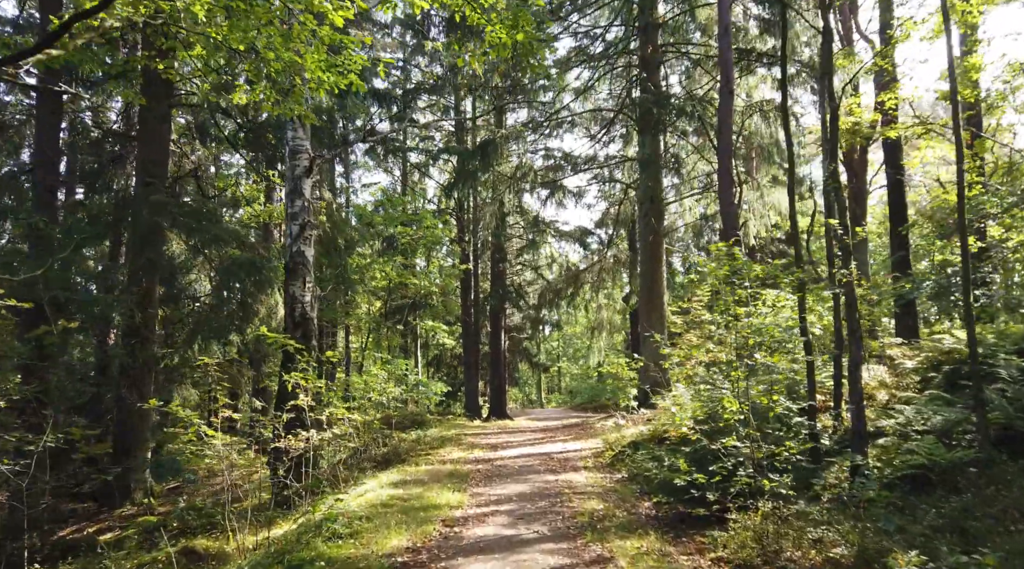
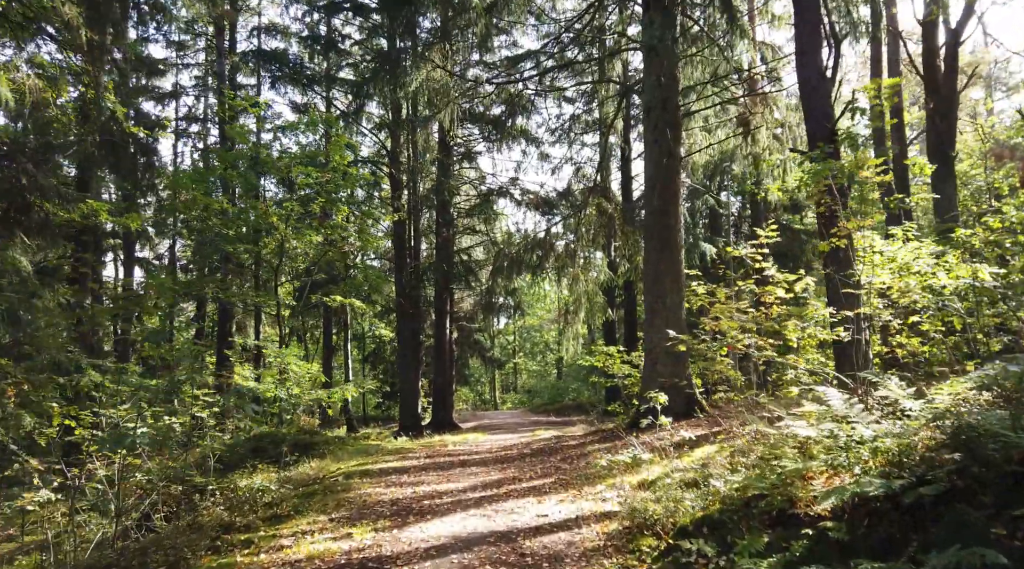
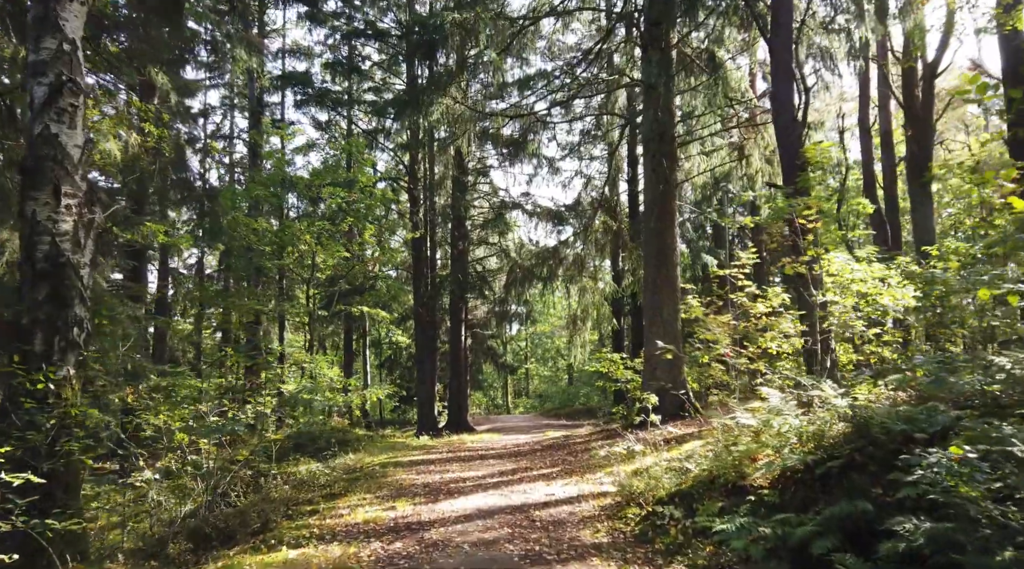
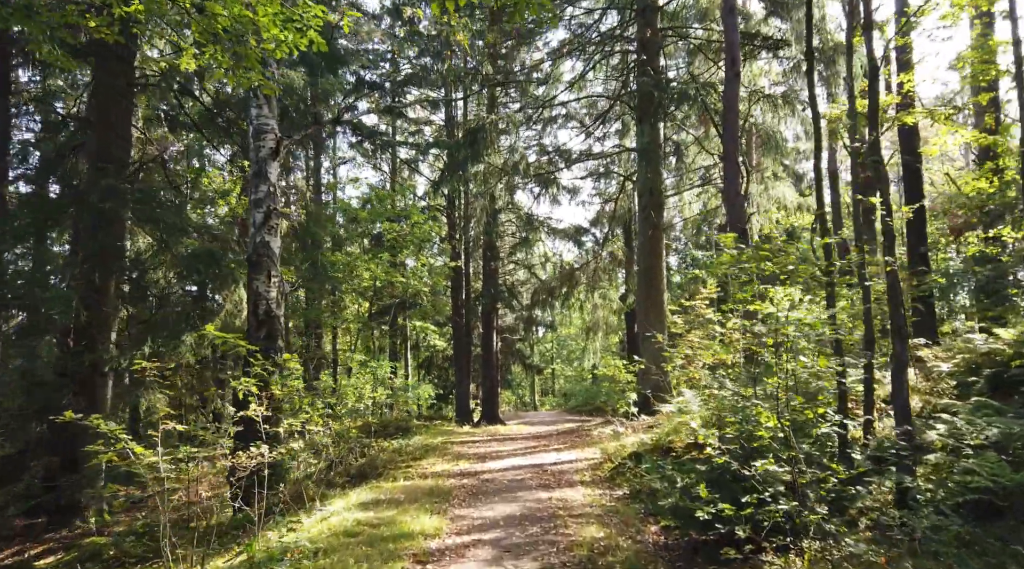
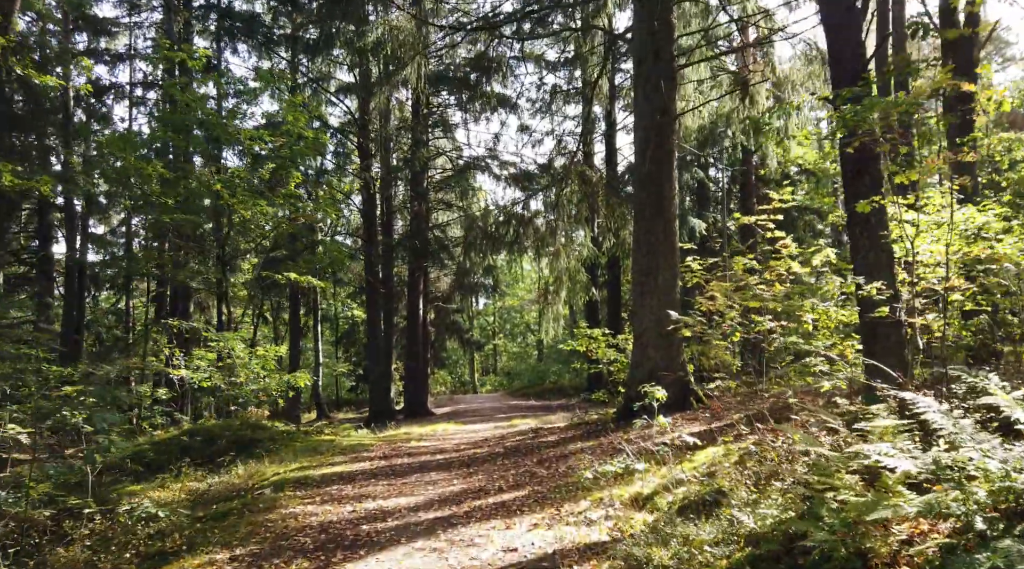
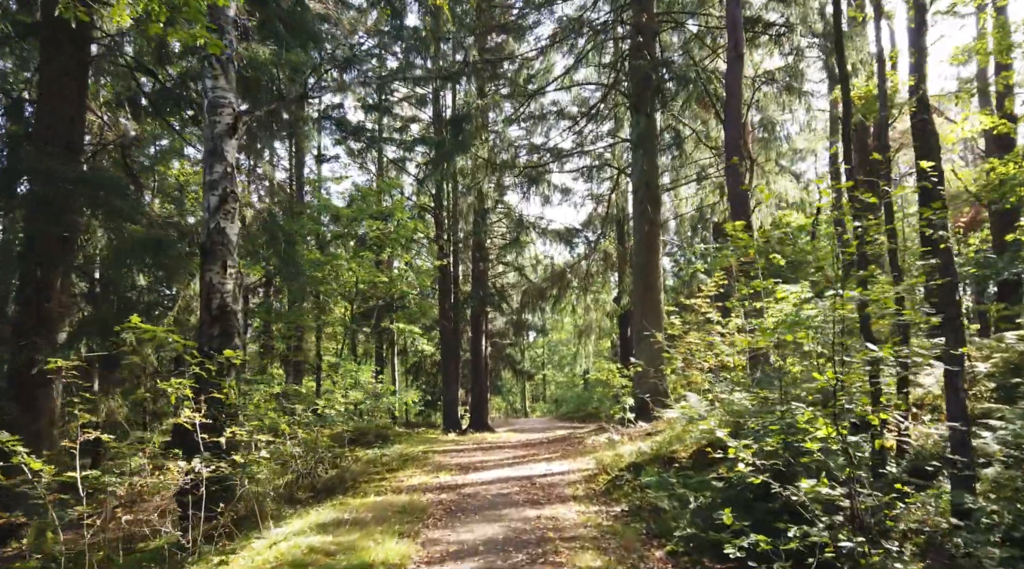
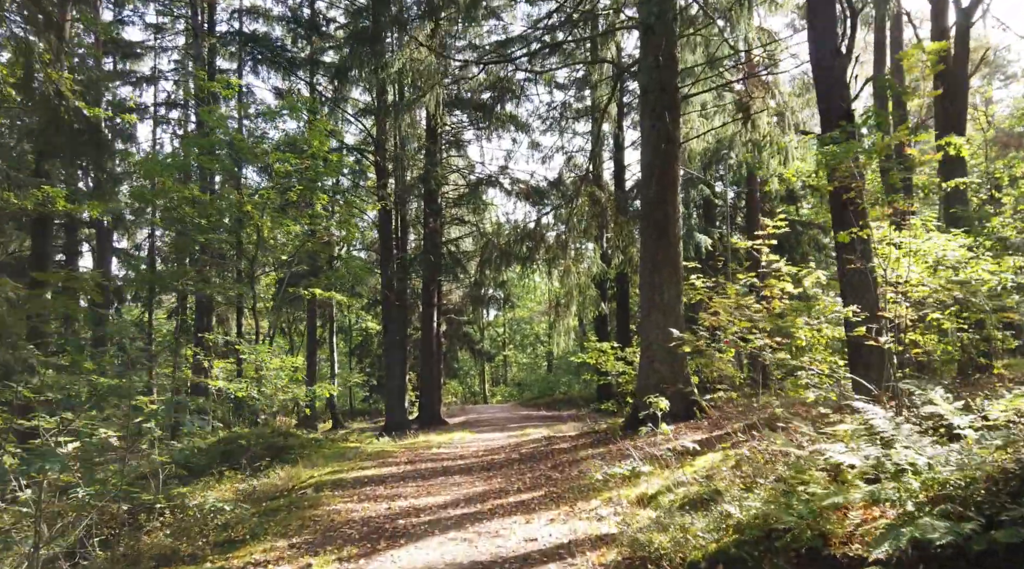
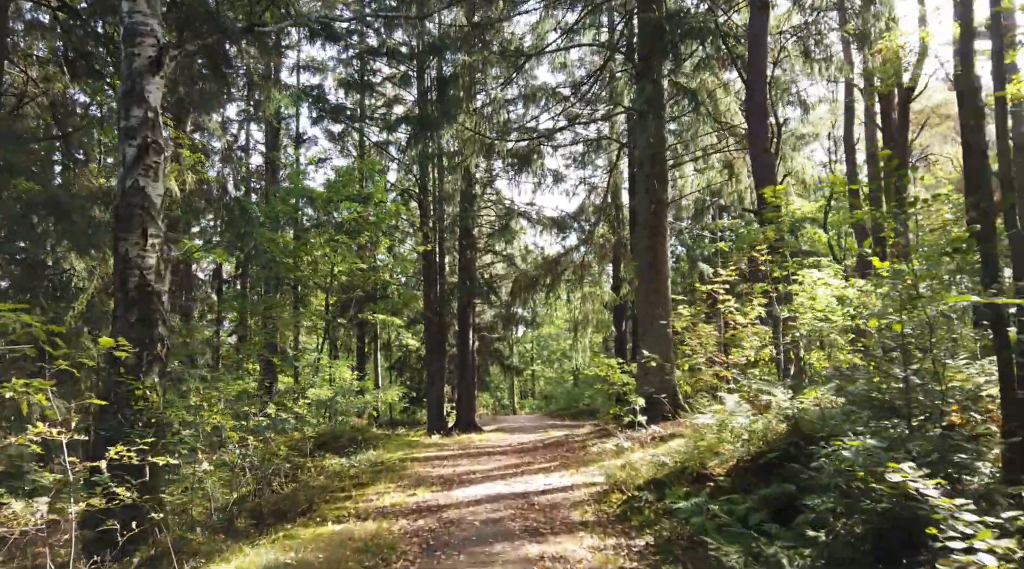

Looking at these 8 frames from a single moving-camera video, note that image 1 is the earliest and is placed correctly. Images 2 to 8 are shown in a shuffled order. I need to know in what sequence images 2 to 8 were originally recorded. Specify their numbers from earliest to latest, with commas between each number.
4, 6, 8, 3, 2, 7, 5
